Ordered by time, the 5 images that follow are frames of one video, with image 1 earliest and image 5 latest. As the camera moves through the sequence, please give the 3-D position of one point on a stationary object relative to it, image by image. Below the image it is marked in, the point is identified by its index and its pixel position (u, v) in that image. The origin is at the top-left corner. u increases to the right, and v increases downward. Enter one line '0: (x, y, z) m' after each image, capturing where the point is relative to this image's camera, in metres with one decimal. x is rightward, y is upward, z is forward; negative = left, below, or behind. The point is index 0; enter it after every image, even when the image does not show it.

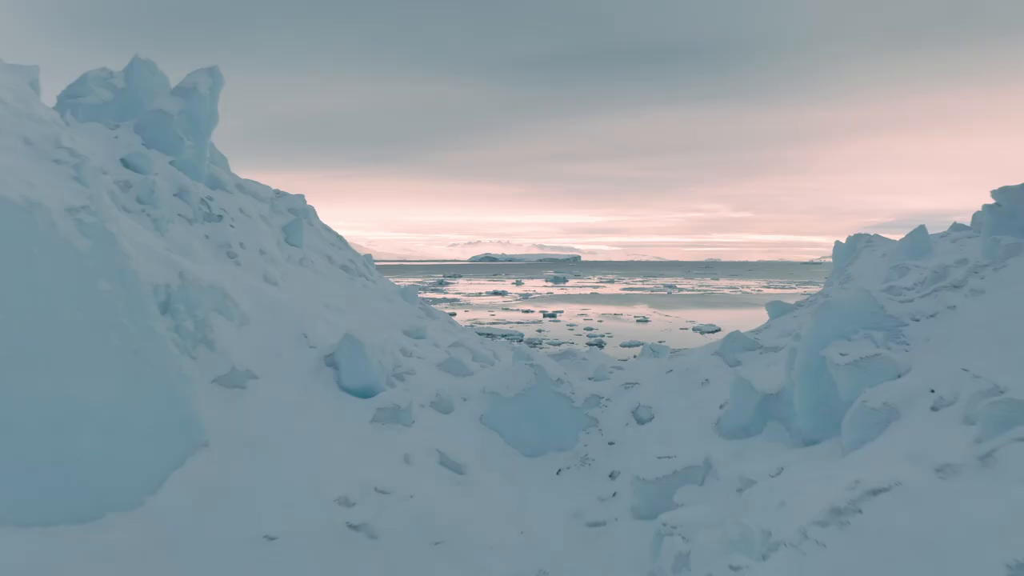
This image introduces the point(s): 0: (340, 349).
0: (-2.0, -0.7, +7.0) m
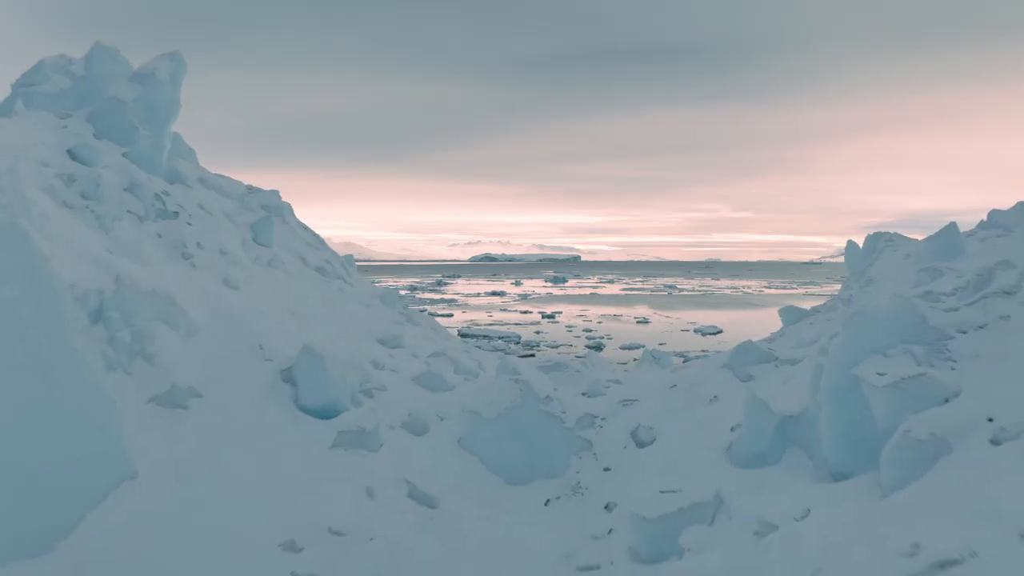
0: (-2.2, -0.8, +6.2) m
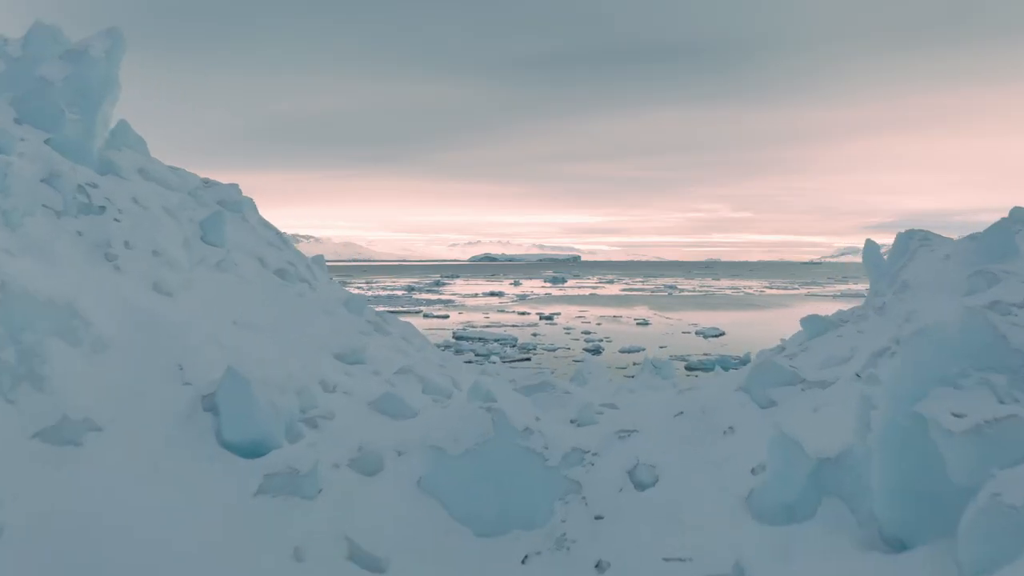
0: (-2.5, -0.8, +5.1) m
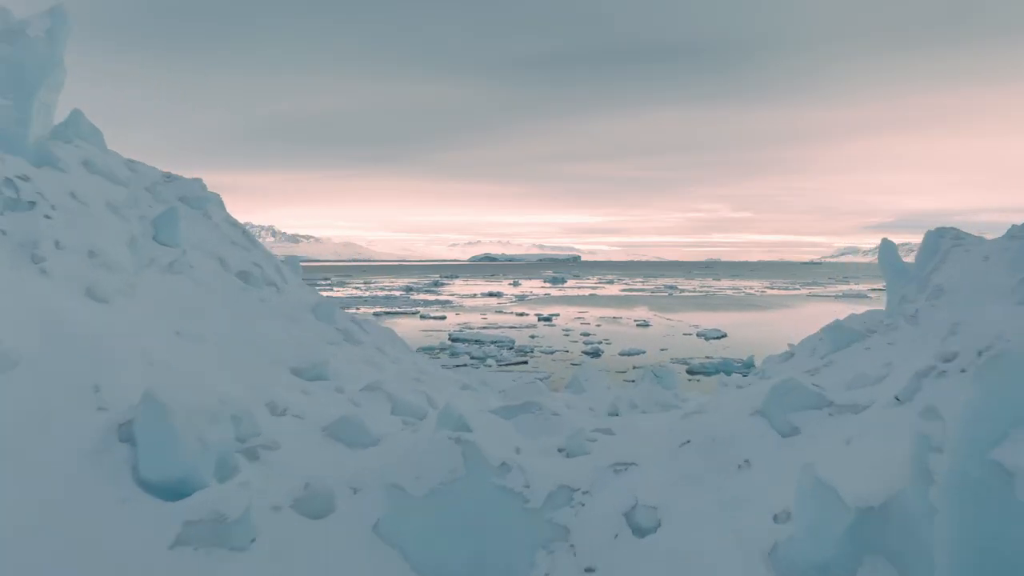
0: (-2.6, -0.9, +4.2) m
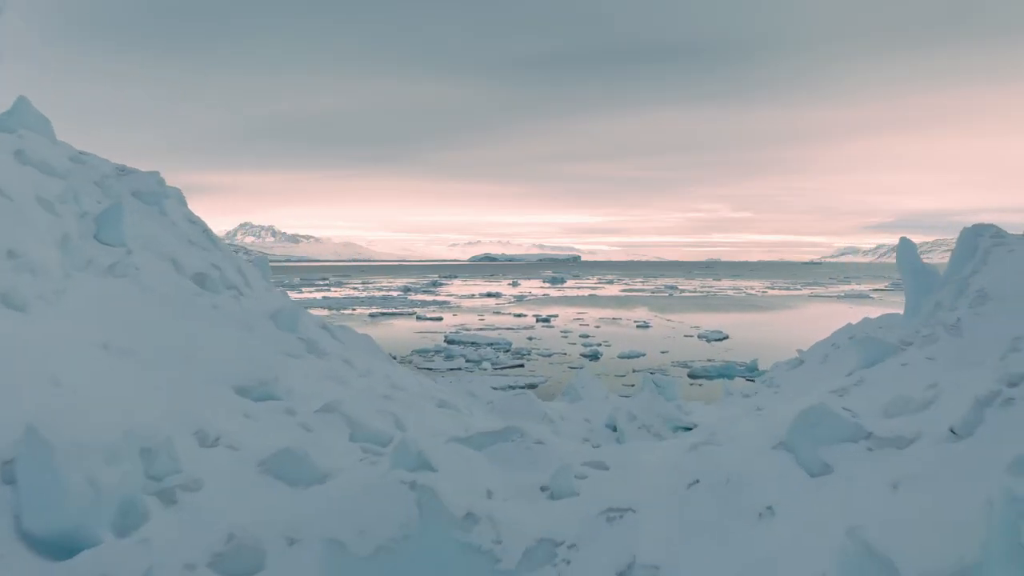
0: (-2.8, -1.0, +3.4) m
